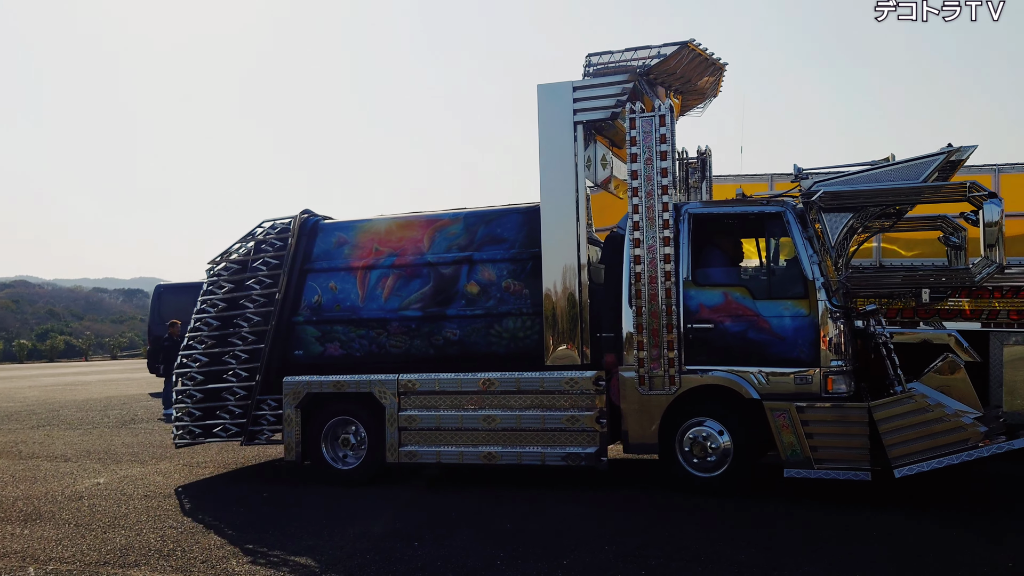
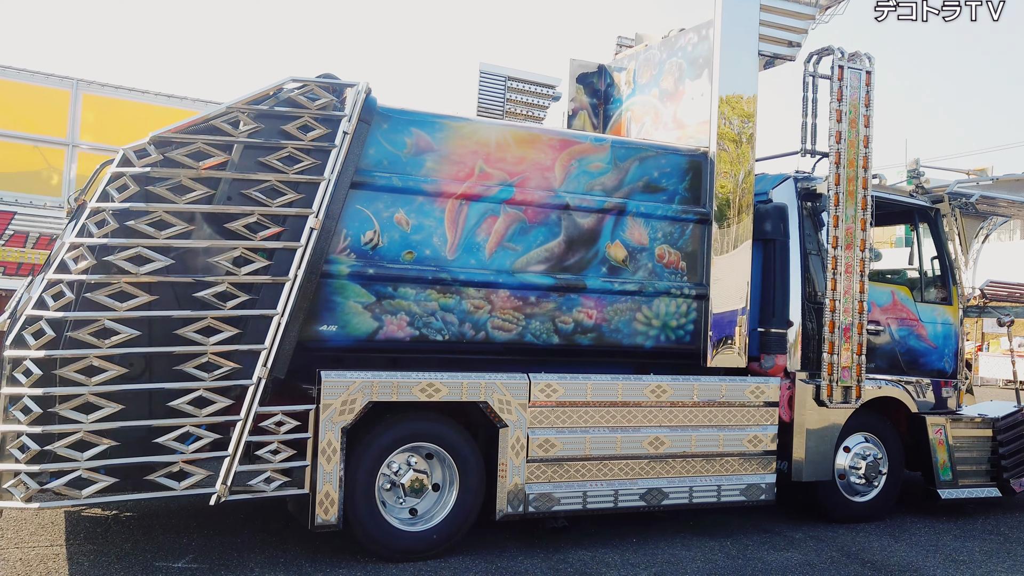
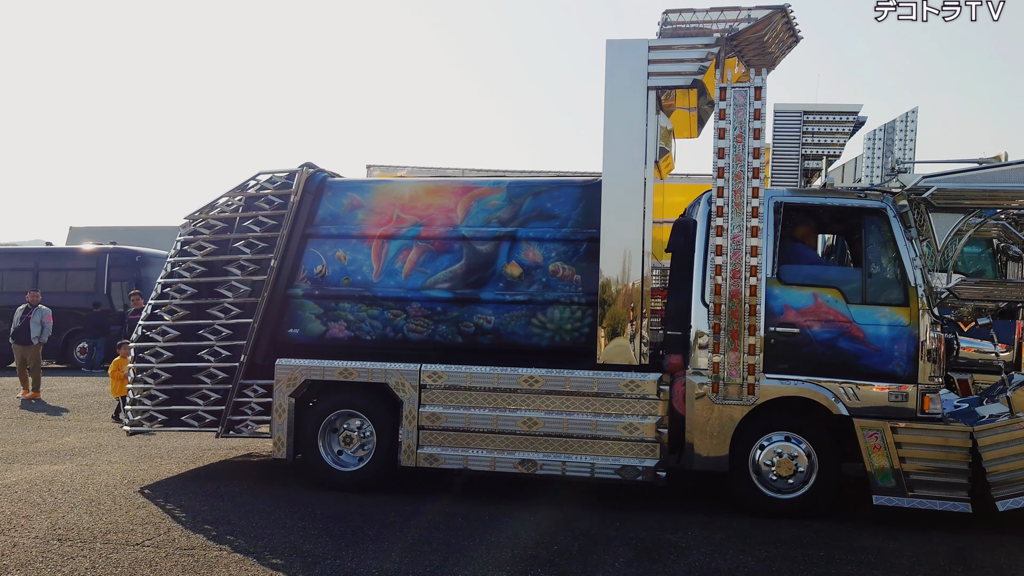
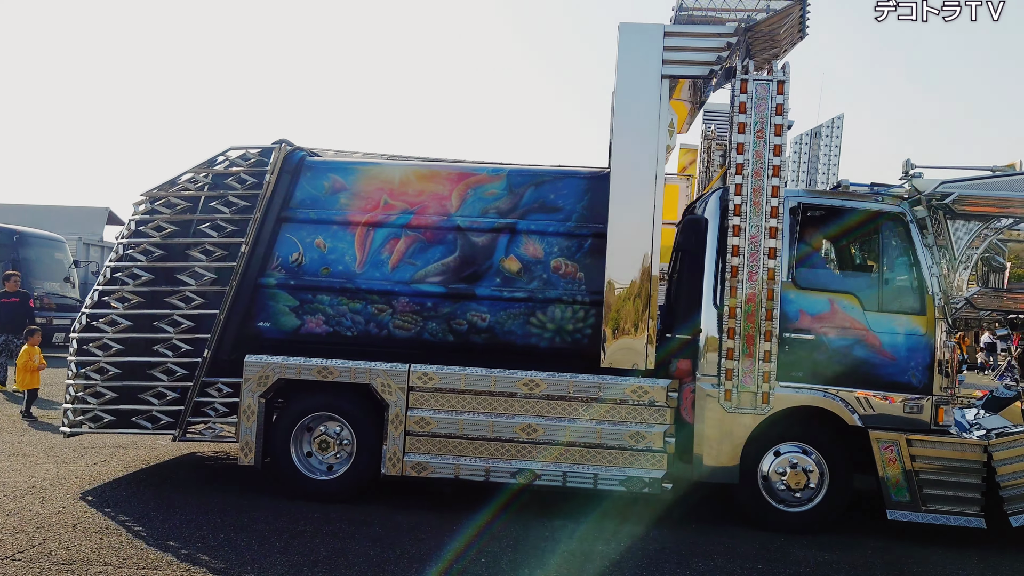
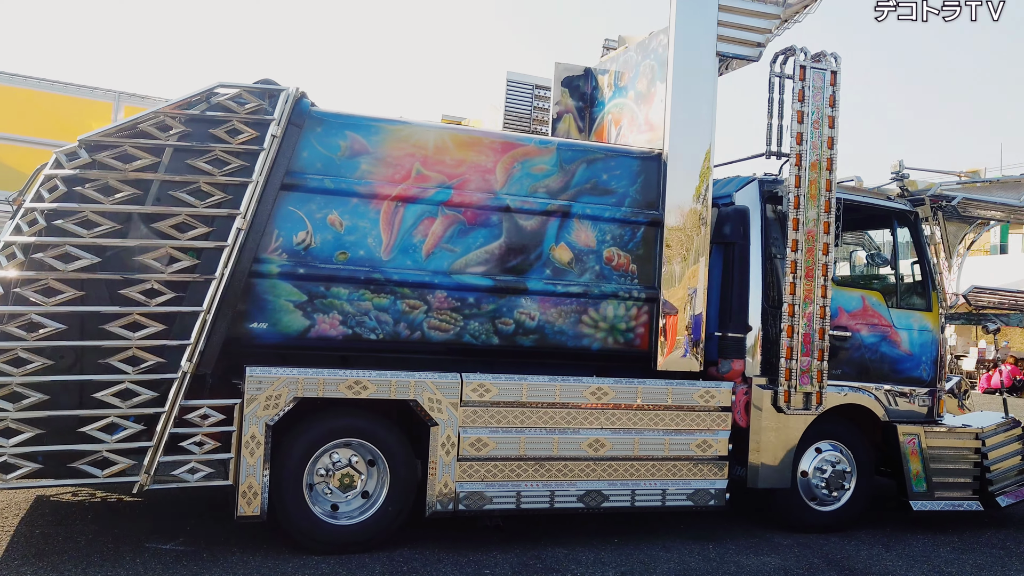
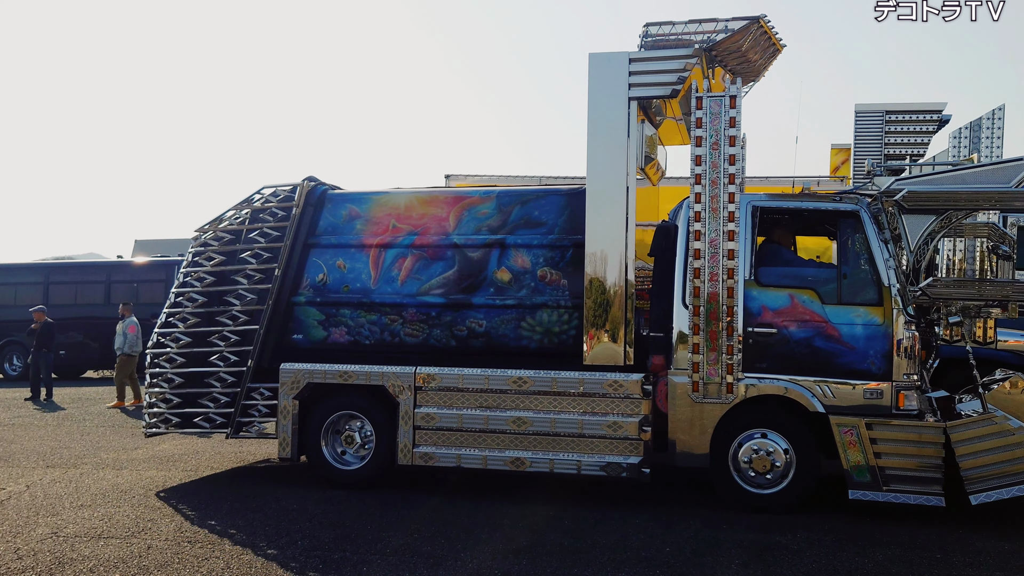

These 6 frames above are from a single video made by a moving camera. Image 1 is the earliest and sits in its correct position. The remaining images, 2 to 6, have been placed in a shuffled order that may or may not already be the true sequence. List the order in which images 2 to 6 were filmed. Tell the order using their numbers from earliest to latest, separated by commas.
6, 3, 4, 5, 2
